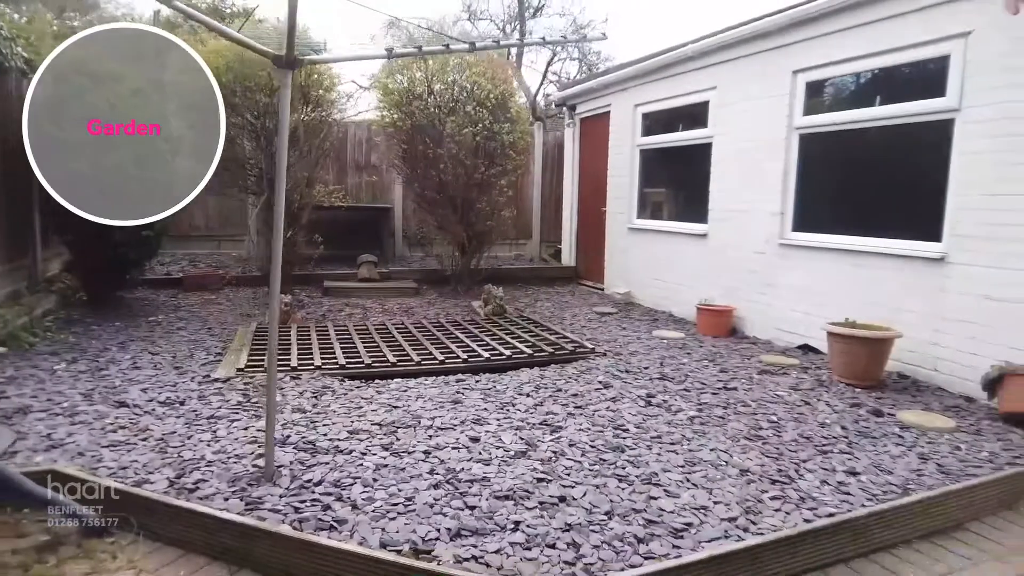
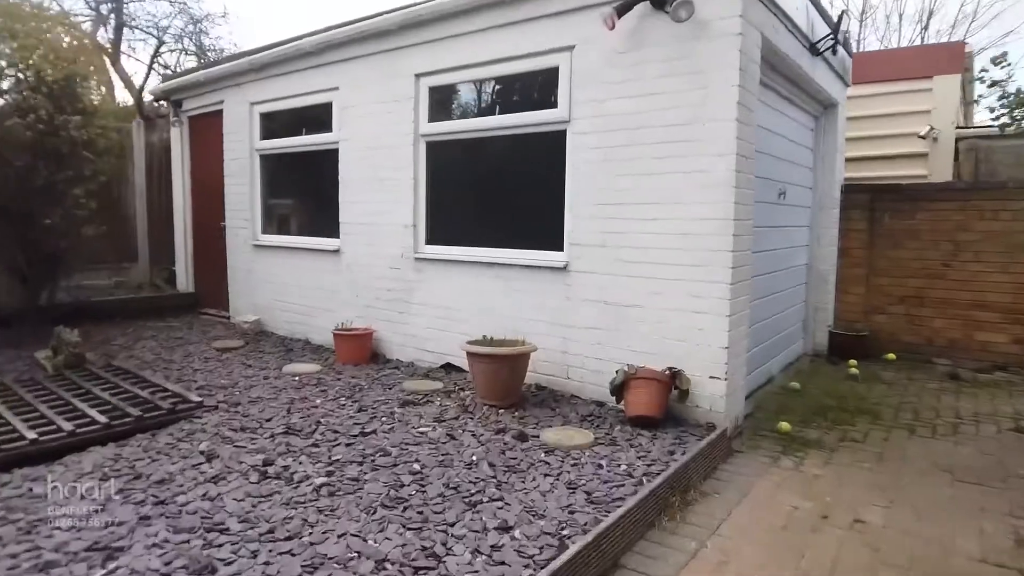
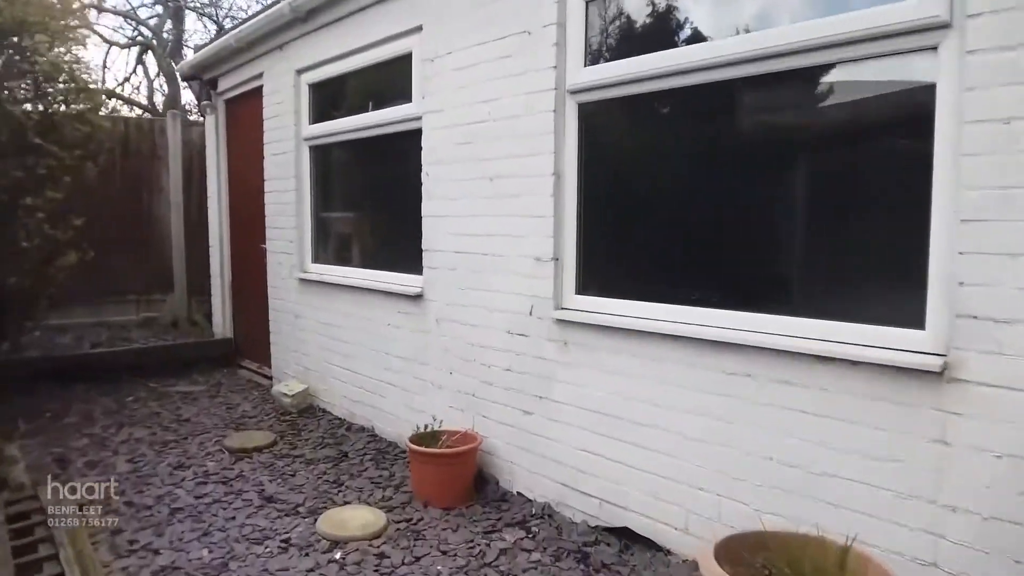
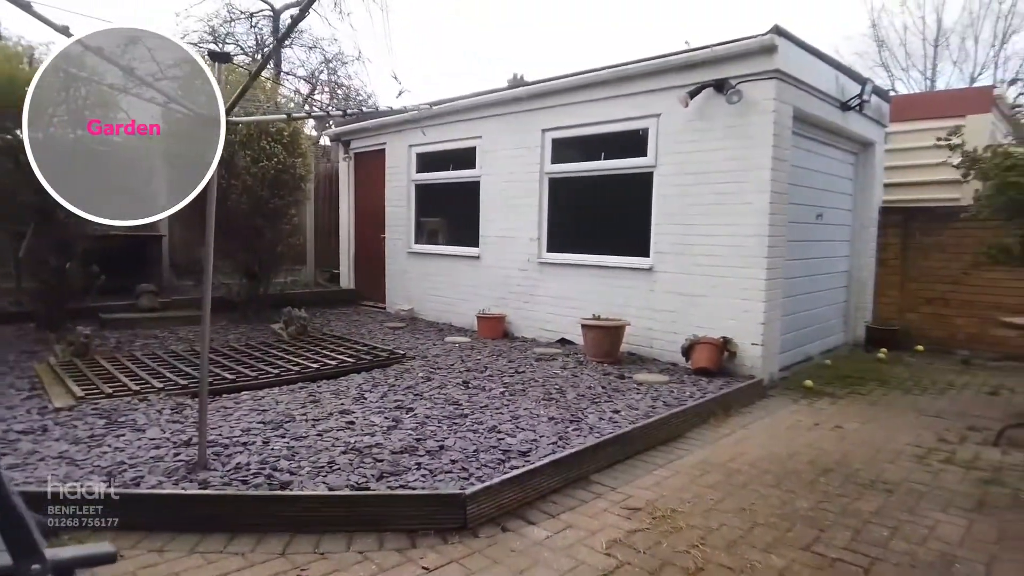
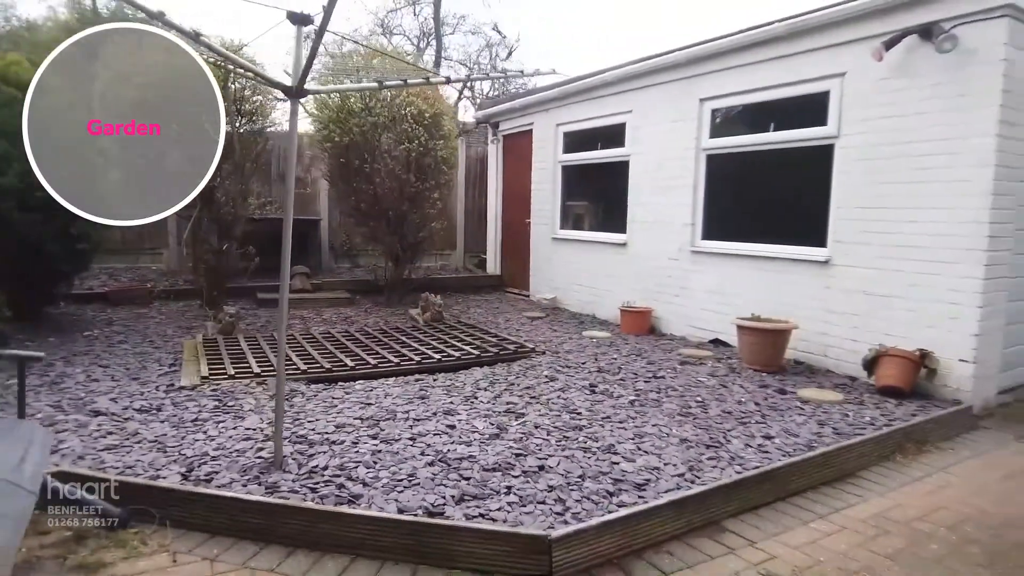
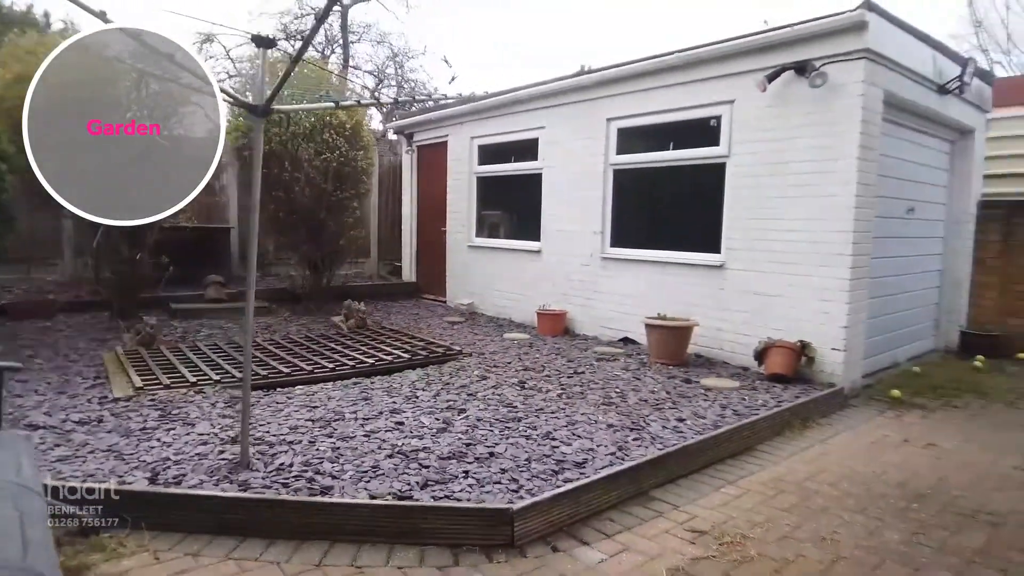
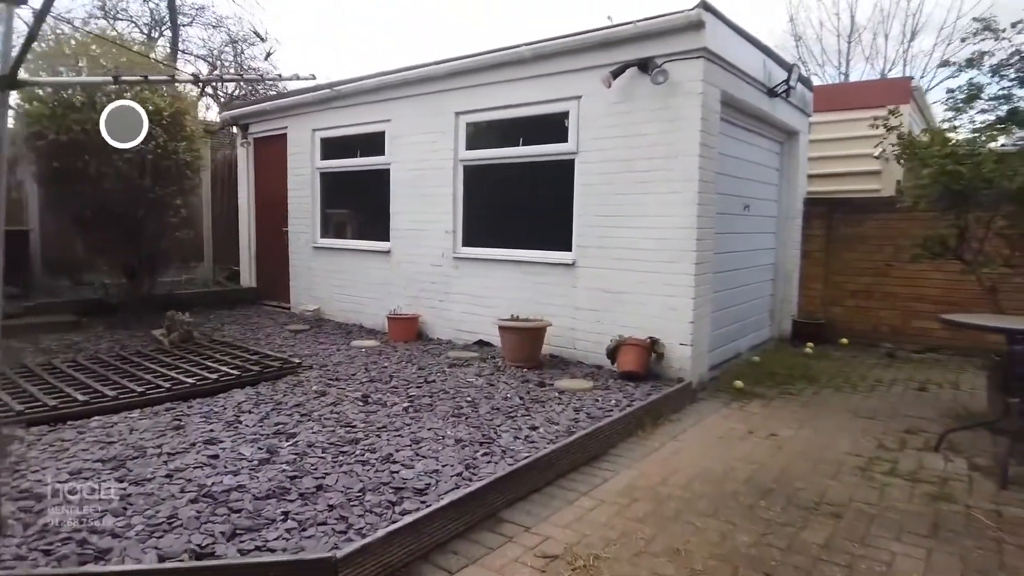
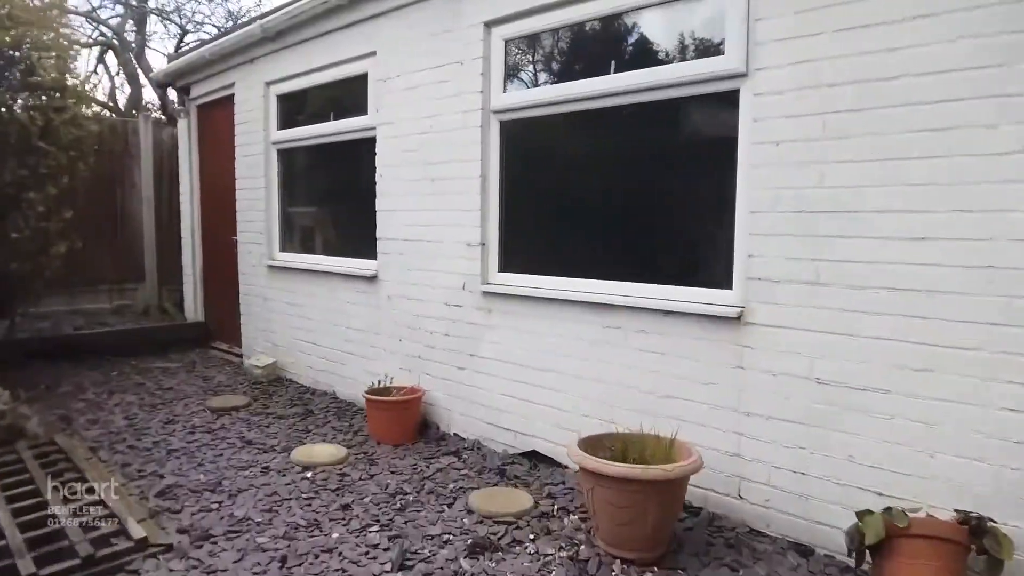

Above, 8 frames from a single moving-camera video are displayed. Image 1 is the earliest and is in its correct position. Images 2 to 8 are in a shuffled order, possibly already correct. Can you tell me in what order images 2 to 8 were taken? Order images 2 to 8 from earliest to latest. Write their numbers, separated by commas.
5, 6, 4, 7, 2, 8, 3
